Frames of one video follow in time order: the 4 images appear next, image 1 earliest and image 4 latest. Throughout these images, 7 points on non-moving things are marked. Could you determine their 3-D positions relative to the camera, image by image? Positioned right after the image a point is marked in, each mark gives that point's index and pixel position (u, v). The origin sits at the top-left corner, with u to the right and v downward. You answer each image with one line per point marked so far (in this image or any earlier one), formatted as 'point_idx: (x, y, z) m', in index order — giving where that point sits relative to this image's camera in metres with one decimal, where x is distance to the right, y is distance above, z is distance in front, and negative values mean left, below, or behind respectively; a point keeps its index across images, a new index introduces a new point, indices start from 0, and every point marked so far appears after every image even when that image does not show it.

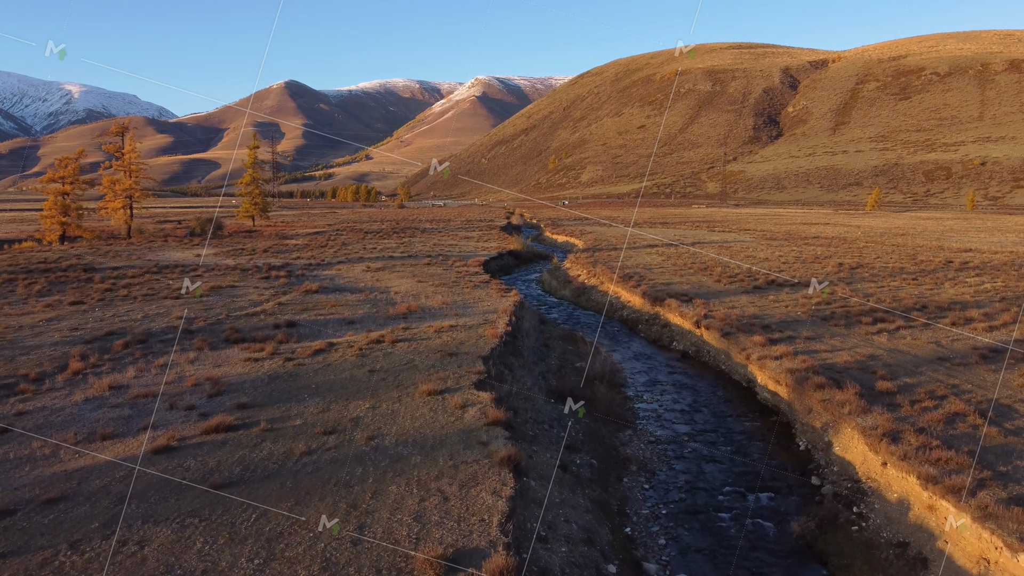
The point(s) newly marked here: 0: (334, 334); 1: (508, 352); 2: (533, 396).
0: (-4.2, -1.1, +19.6) m
1: (-0.1, -1.3, +17.1) m
2: (+0.4, -1.9, +14.2) m
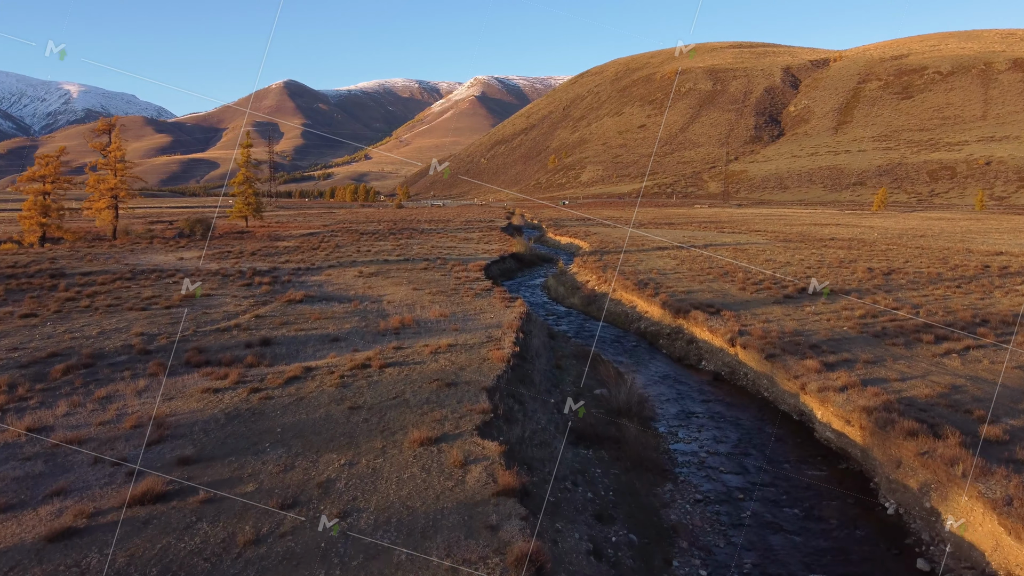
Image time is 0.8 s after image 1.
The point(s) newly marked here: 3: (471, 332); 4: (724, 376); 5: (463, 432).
0: (-4.0, -1.4, +17.0) m
1: (+0.1, -1.6, +14.4) m
2: (+0.5, -2.1, +11.5) m
3: (-1.0, -1.0, +19.2) m
4: (+4.5, -1.9, +17.7) m
5: (-0.6, -1.9, +10.7) m
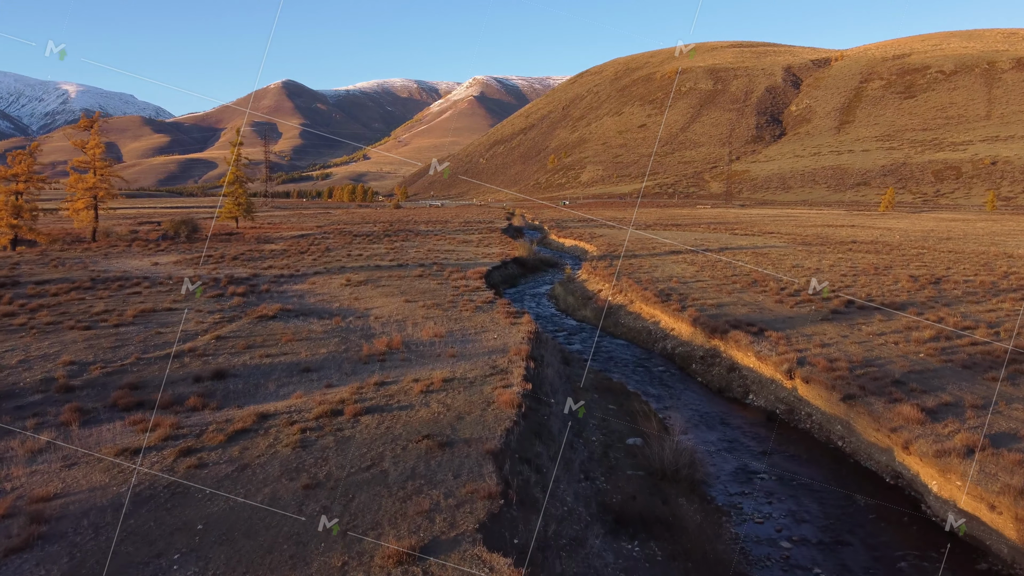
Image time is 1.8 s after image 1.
0: (-3.9, -1.7, +13.7) m
1: (+0.3, -2.0, +11.2) m
2: (+0.7, -2.5, +8.3) m
3: (-0.8, -1.4, +15.9) m
4: (+4.7, -2.2, +14.4) m
5: (-0.4, -2.2, +7.4) m
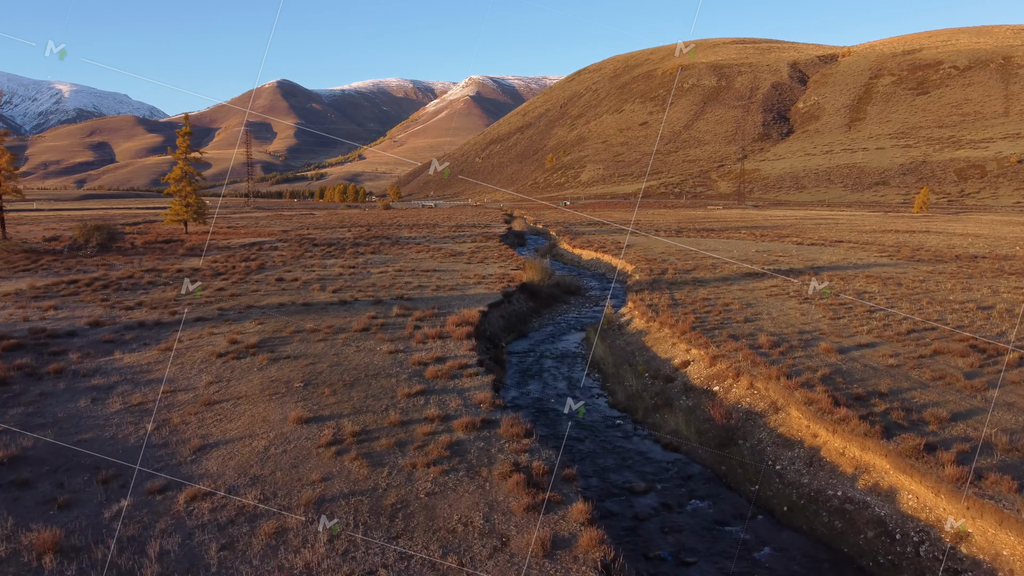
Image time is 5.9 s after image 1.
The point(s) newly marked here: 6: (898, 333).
0: (-3.5, -3.1, +0.2) m
1: (+0.6, -3.4, -2.4) m
2: (+1.1, -3.9, -5.3) m
3: (-0.5, -2.8, +2.4) m
4: (+5.0, -3.6, +0.9) m
5: (-0.1, -3.6, -6.1) m
6: (+8.3, -1.0, +17.8) m
